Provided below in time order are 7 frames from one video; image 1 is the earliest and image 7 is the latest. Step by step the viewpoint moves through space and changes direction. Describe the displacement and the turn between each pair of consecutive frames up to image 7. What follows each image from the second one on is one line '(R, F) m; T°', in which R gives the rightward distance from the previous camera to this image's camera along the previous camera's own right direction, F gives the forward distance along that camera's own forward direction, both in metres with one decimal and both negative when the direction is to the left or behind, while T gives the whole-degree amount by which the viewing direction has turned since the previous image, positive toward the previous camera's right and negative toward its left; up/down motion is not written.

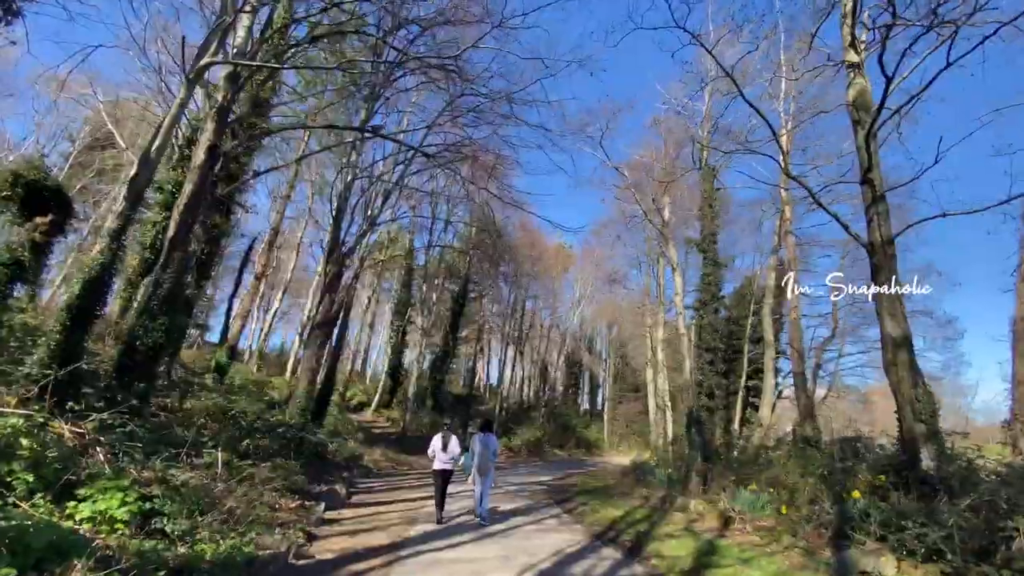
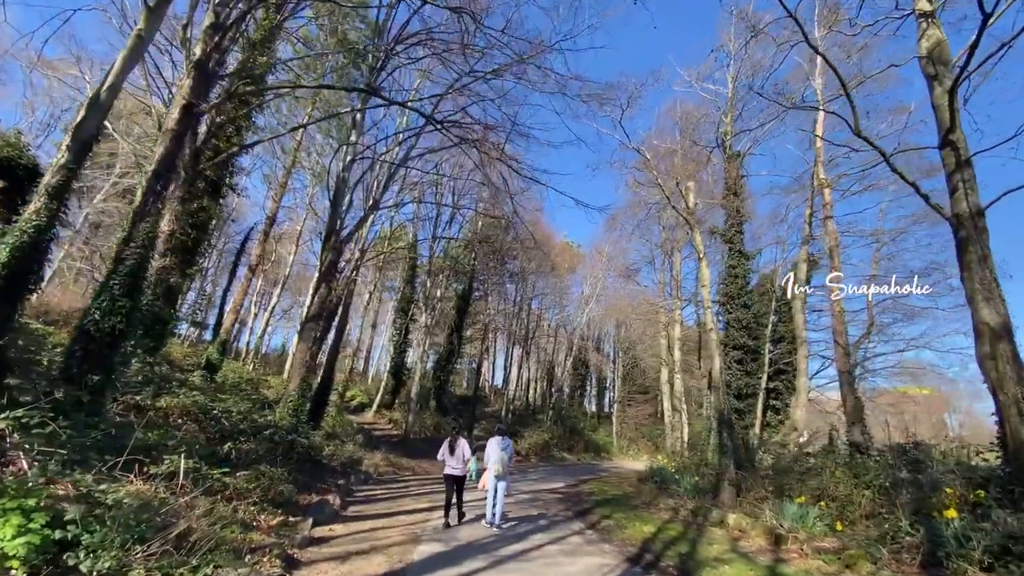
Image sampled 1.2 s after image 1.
(-0.2, +1.1) m; 0°
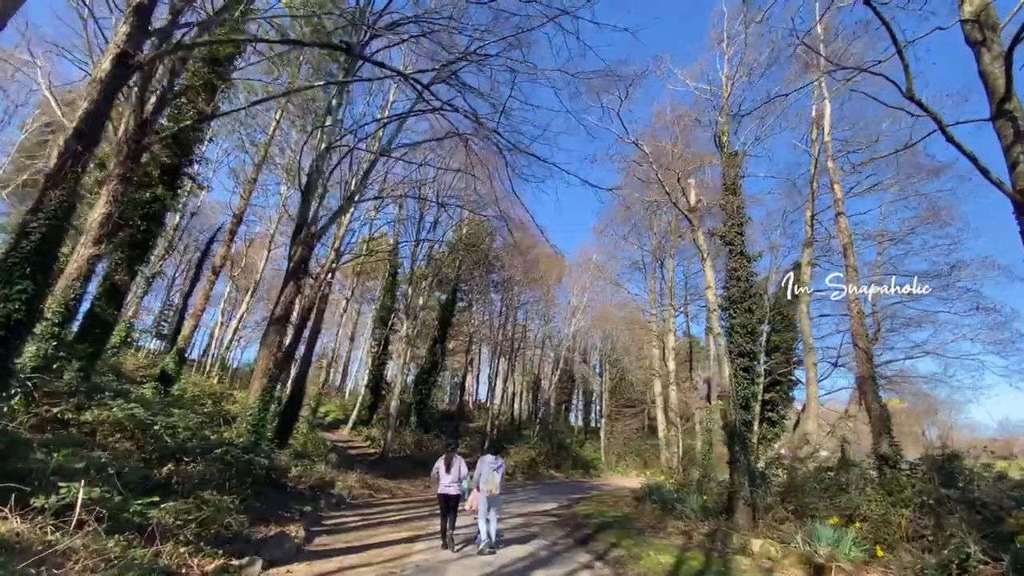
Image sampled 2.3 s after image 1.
(-0.2, +1.1) m; +2°
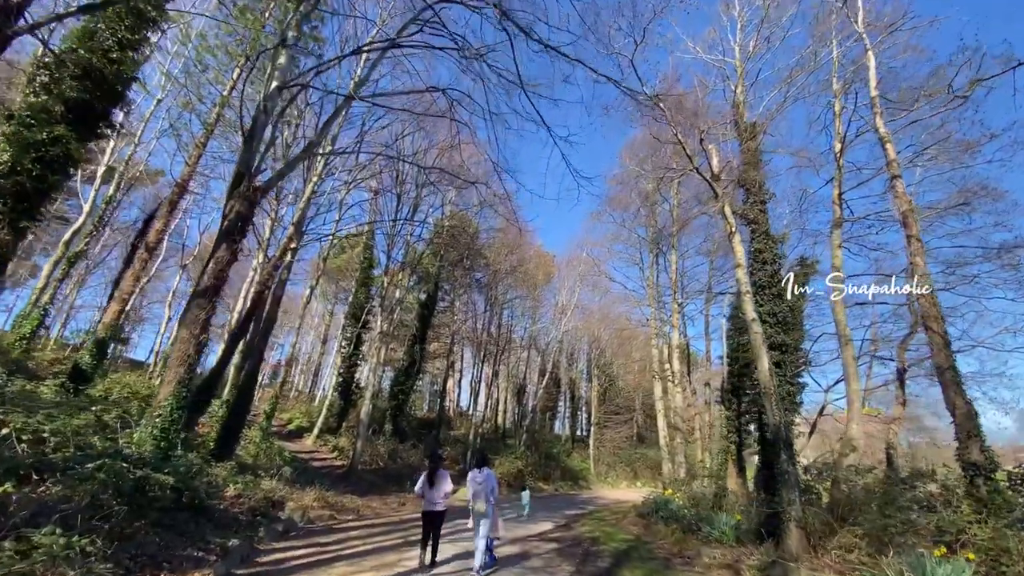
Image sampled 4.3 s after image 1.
(-0.3, +2.0) m; +2°
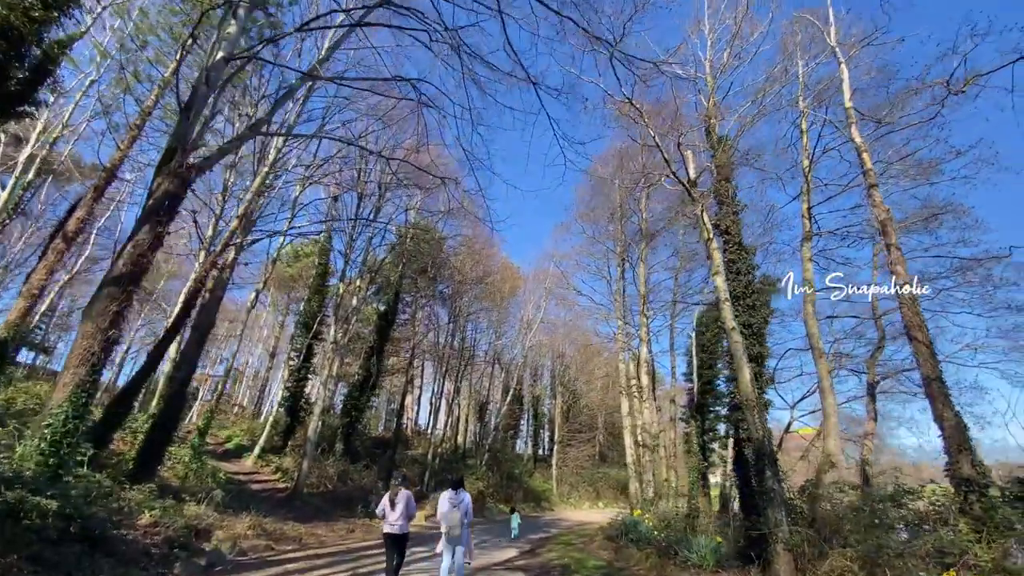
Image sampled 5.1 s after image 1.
(-0.1, +0.8) m; +5°
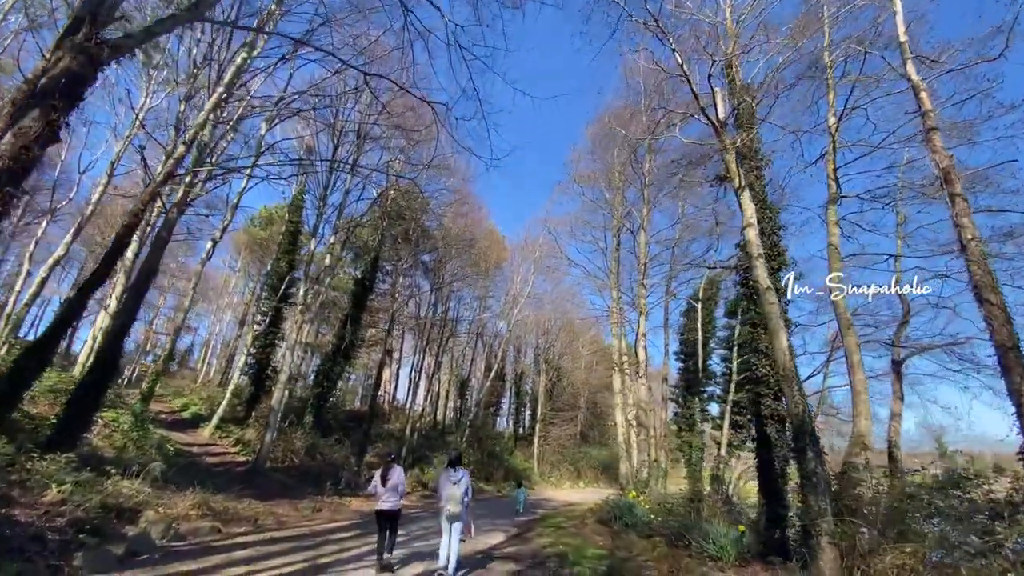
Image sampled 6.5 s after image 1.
(-0.3, +1.4) m; +2°
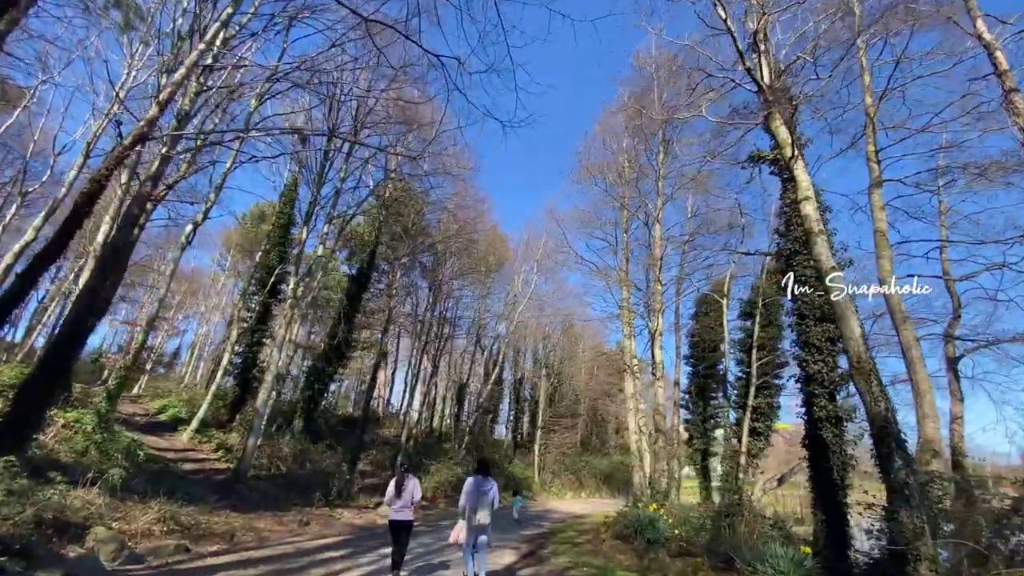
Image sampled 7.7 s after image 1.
(-0.4, +1.1) m; +1°
